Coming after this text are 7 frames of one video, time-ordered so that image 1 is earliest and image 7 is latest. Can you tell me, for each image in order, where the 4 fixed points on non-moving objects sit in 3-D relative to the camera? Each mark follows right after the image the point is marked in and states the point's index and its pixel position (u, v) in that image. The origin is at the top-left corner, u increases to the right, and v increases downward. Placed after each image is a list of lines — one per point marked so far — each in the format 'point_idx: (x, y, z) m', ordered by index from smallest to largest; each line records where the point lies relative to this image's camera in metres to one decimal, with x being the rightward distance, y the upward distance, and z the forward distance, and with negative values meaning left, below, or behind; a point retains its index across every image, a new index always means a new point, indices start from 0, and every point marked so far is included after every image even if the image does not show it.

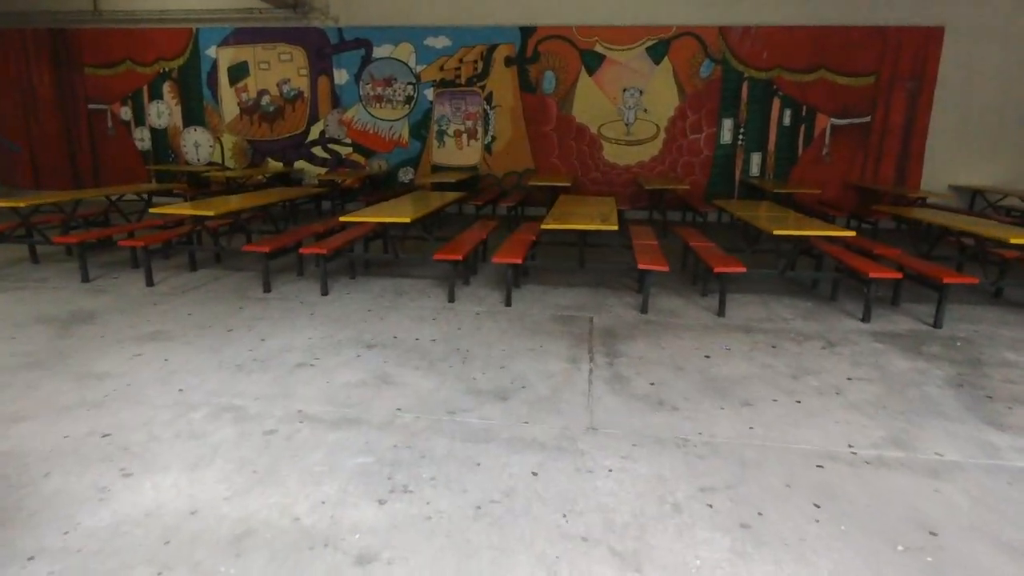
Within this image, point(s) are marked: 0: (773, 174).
0: (+3.7, +1.6, +9.4) m
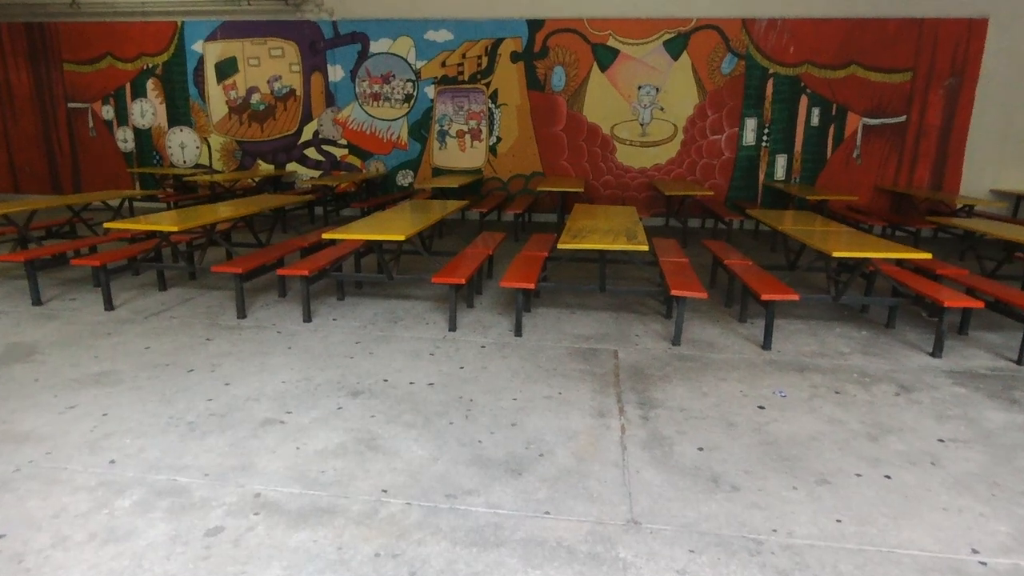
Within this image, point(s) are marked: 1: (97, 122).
0: (+3.8, +1.5, +8.7) m
1: (-6.5, +2.6, +10.2) m
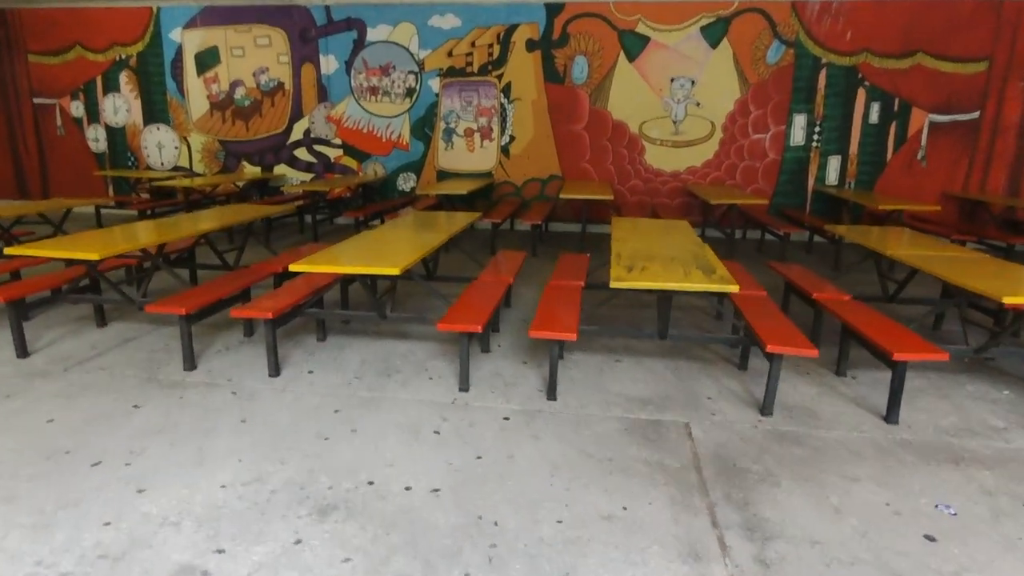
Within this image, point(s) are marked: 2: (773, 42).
0: (+4.0, +1.2, +7.7) m
1: (-6.3, +2.4, +9.2) m
2: (+3.0, +2.8, +7.5) m
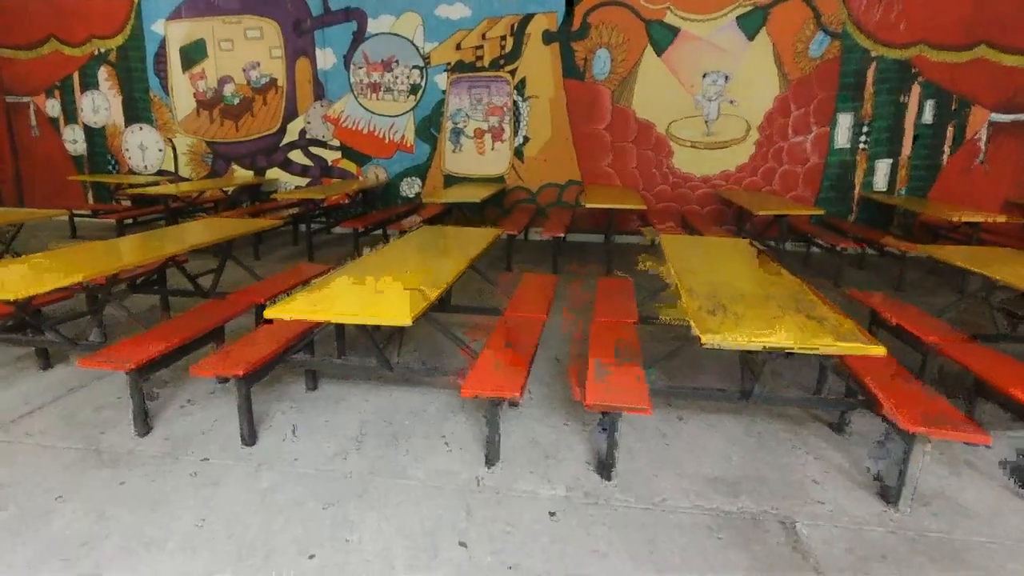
0: (+4.2, +1.1, +7.0) m
1: (-6.1, +2.2, +8.5) m
2: (+3.1, +2.6, +6.7) m
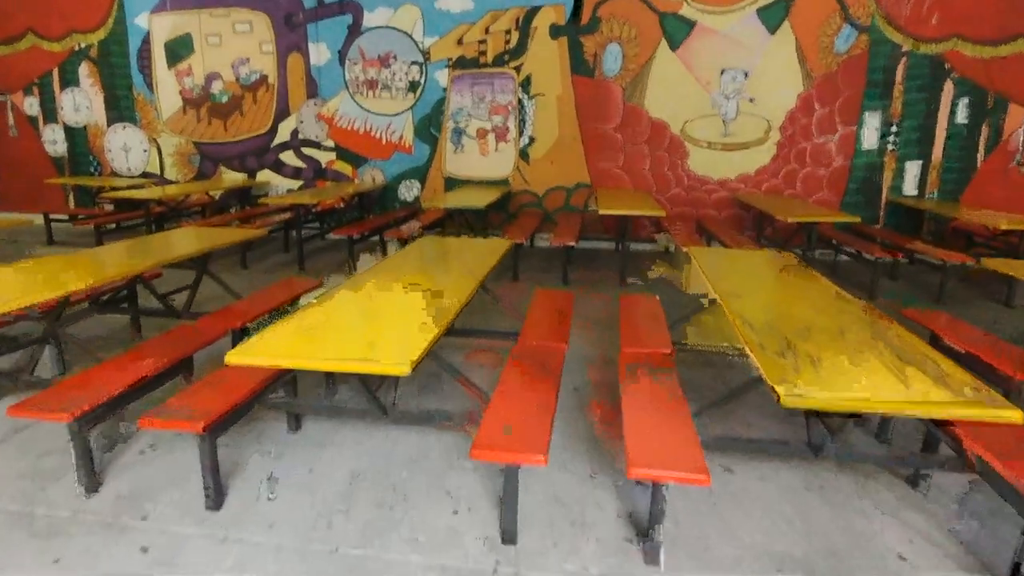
0: (+4.2, +1.0, +6.5) m
1: (-6.0, +2.1, +8.0) m
2: (+3.2, +2.5, +6.3) m
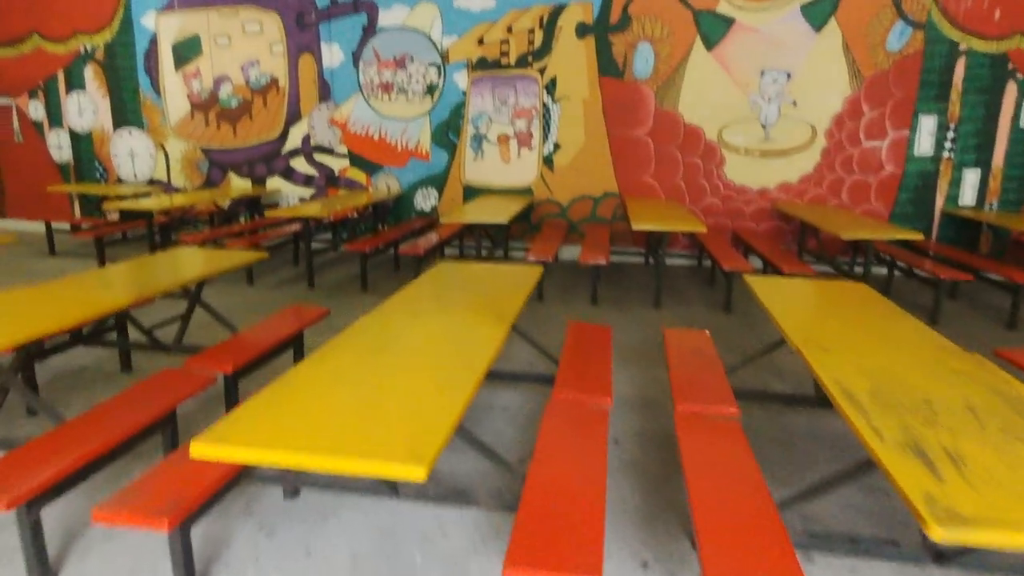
0: (+4.4, +0.8, +6.0) m
1: (-5.8, +2.0, +7.8) m
2: (+3.4, +2.4, +5.8) m
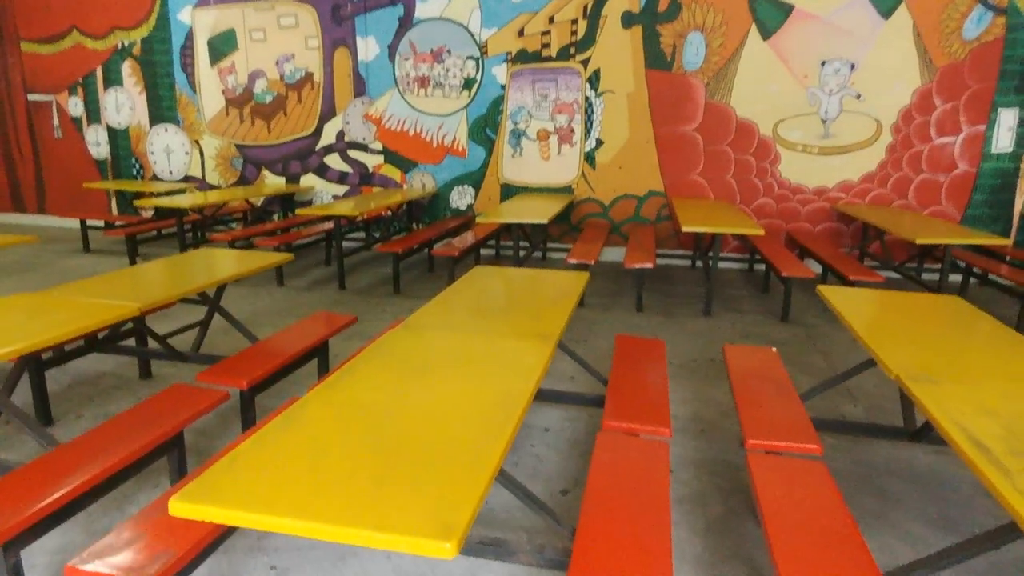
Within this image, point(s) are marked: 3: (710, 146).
0: (+4.8, +0.7, +5.5) m
1: (-5.3, +2.0, +7.8) m
2: (+3.8, +2.3, +5.3) m
3: (+1.8, +1.3, +6.0) m
